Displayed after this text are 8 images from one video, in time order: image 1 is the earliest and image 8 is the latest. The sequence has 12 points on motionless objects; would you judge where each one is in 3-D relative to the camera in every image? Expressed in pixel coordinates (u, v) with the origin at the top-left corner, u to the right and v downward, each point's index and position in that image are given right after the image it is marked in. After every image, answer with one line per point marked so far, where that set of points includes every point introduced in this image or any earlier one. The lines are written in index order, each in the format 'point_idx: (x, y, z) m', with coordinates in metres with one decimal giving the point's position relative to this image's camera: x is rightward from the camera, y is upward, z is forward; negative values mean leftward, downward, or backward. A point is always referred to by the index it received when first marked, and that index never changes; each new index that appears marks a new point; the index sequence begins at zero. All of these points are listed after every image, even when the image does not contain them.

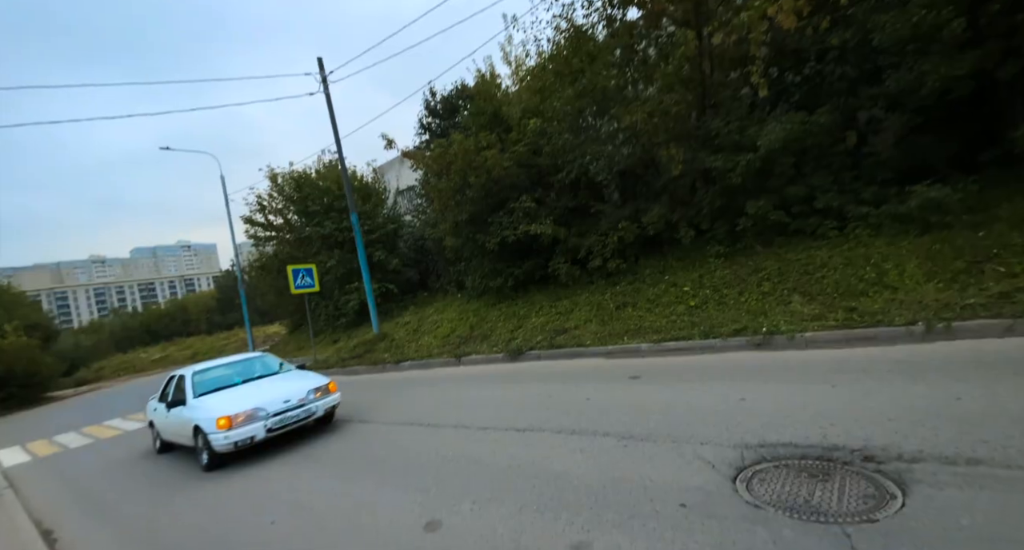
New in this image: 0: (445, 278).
0: (-2.3, -0.2, +14.9) m
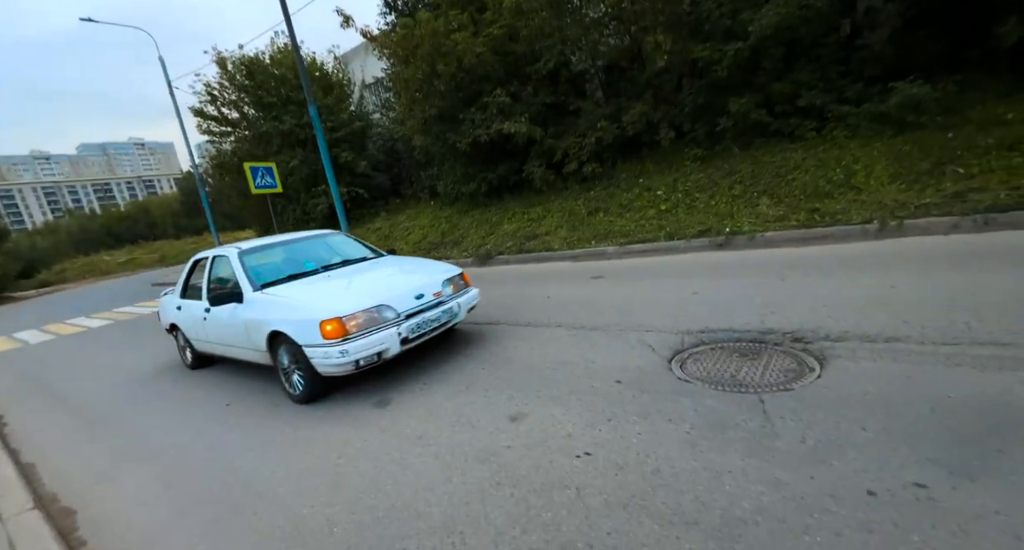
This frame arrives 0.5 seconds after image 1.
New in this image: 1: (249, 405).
0: (-3.1, +3.0, +14.3) m
1: (-2.2, -1.1, +3.6) m
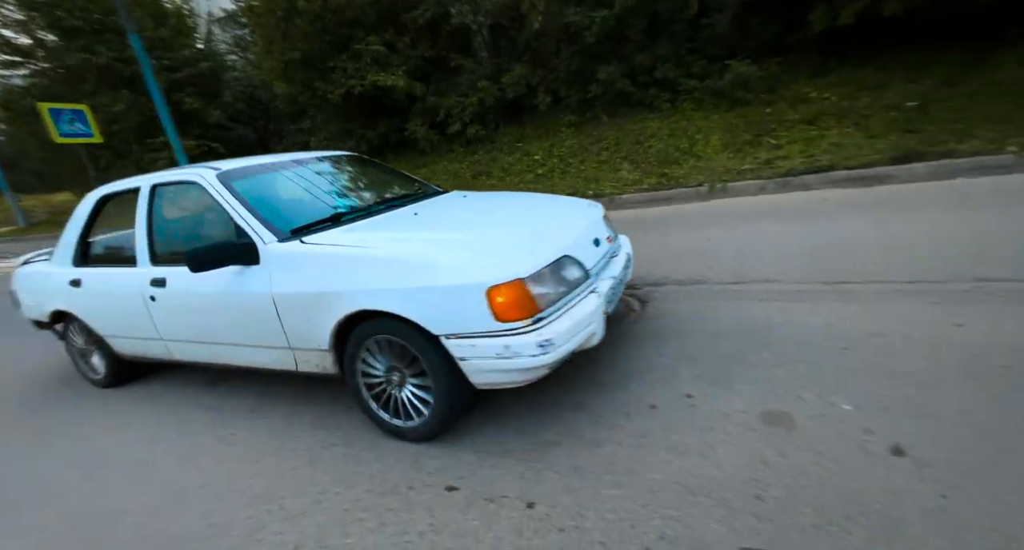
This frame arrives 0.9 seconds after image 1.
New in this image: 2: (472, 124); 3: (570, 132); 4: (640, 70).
0: (-6.7, +4.0, +12.9) m
1: (-3.2, -0.8, +3.0) m
2: (-0.9, +3.2, +9.3) m
3: (+1.1, +2.8, +8.4) m
4: (+2.4, +3.8, +8.1) m
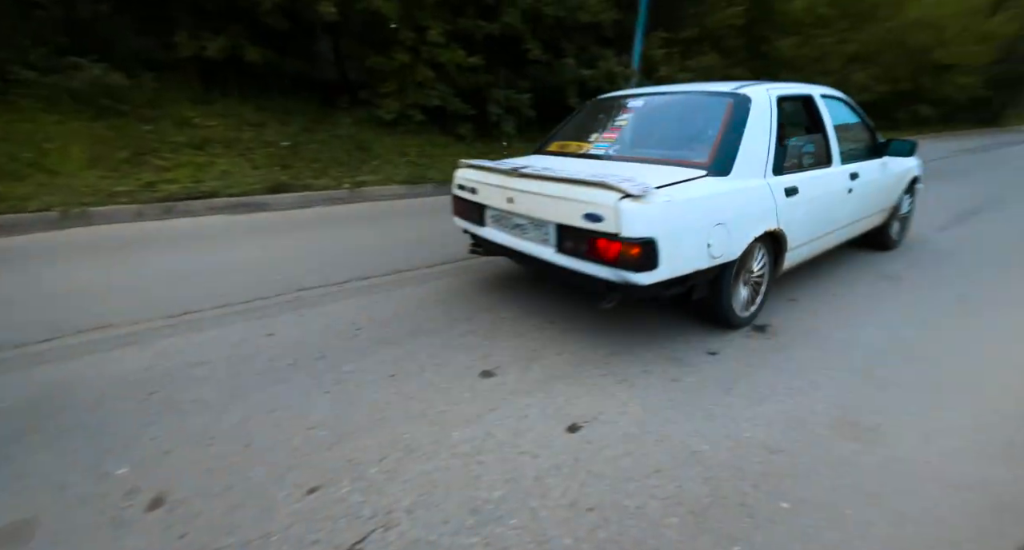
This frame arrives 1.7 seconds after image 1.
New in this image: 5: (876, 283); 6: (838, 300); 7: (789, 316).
0: (-15.5, +0.6, -0.2) m
1: (-4.4, -1.9, -1.7) m
2: (-9.6, +1.4, +3.2) m
3: (-7.8, +1.4, +4.5) m
4: (-7.1, +2.7, +5.4) m
5: (+3.1, -0.1, +3.7) m
6: (+2.5, -0.2, +3.4) m
7: (+1.9, -0.3, +3.1) m
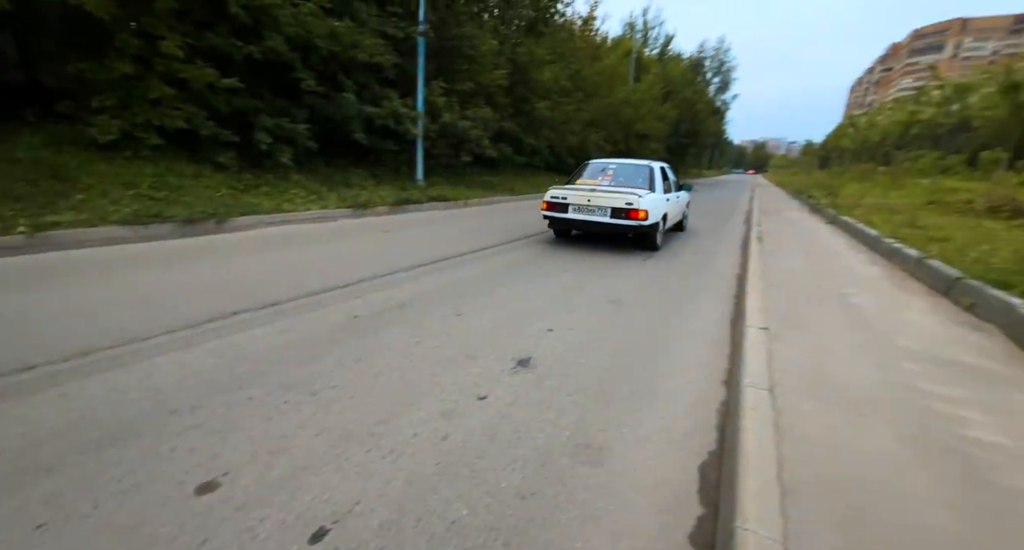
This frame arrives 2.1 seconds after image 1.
0: (-14.1, -0.3, -7.0) m
1: (-3.2, -2.1, -3.6) m
2: (-10.2, +0.5, -1.3) m
3: (-9.2, +0.5, +0.6) m
4: (-9.1, +1.7, +1.8) m
5: (+1.0, -0.4, +4.6) m
6: (+0.7, -0.5, +4.0) m
7: (+0.3, -0.6, +3.5) m
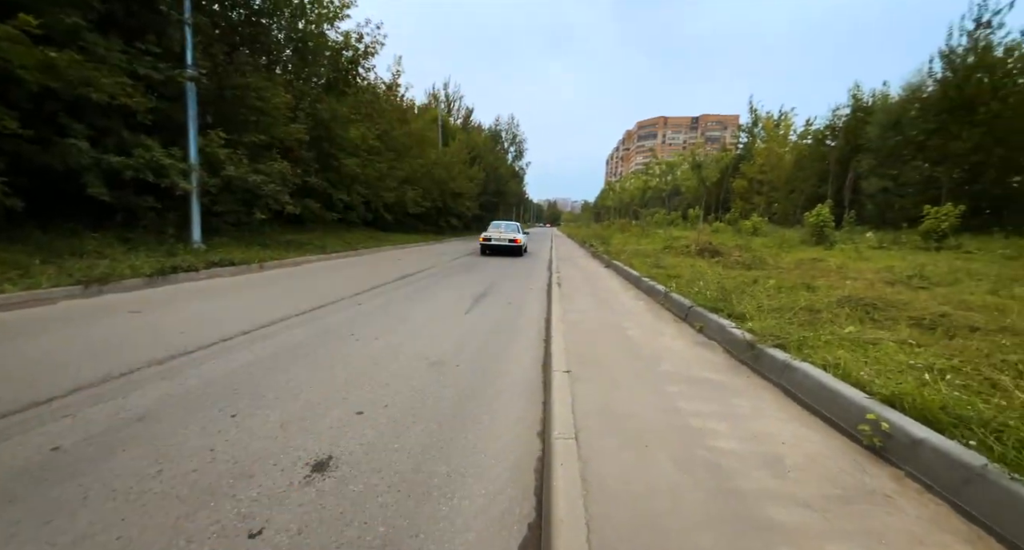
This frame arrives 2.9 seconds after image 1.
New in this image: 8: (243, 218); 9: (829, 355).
0: (-10.1, -0.3, -12.3) m
1: (-1.3, -1.9, -5.0) m
2: (-8.9, 0.0, -5.5) m
3: (-8.8, -0.3, -3.3) m
4: (-9.3, +0.8, -2.1) m
5: (-0.9, -1.0, +4.4) m
6: (-1.0, -1.1, +3.7) m
7: (-1.1, -1.1, +3.0) m
8: (-9.3, +2.0, +15.2) m
9: (+2.8, -0.7, +3.8) m
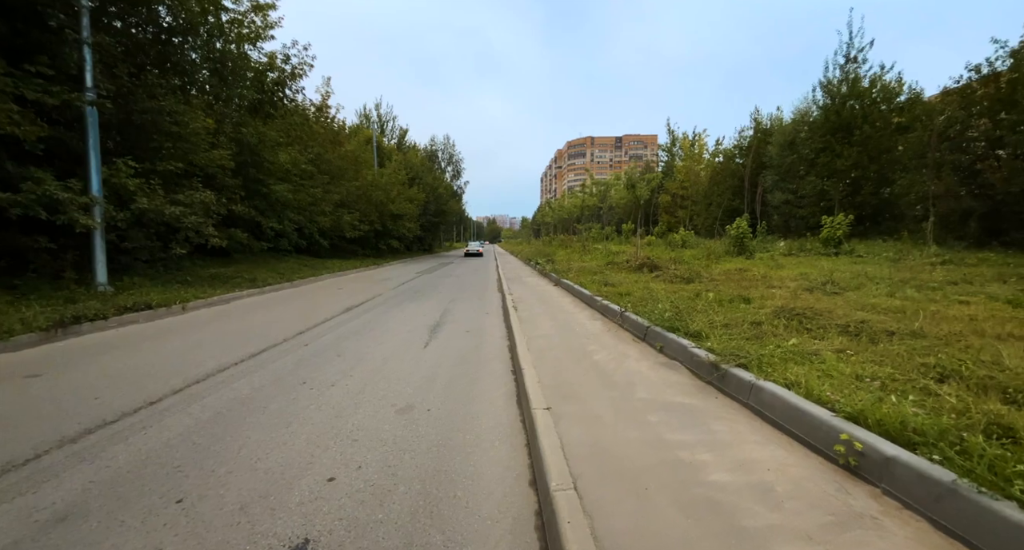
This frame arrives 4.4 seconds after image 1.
0: (-8.0, -0.4, -13.6) m
1: (-0.2, -1.9, -5.3) m
2: (-7.8, -0.4, -6.8) m
3: (-7.9, -0.7, -4.6) m
4: (-8.6, +0.3, -3.4) m
5: (-1.1, -1.4, +4.1) m
6: (-1.1, -1.5, +3.4) m
7: (-1.1, -1.5, +2.7) m
8: (-11.1, +0.6, +13.7) m
9: (+2.5, -0.9, +4.1) m
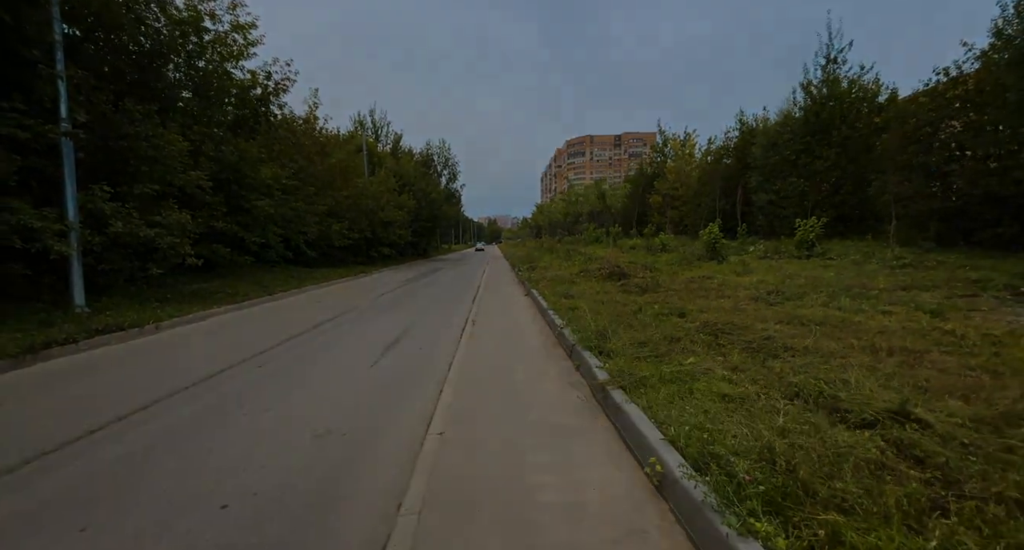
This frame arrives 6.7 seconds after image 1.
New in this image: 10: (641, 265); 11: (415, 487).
0: (-9.1, -0.9, -13.2) m
1: (-1.3, -2.3, -4.8) m
2: (-8.9, -0.9, -6.3) m
3: (-9.0, -1.2, -4.1) m
4: (-9.7, -0.3, -2.9) m
5: (-2.2, -1.8, +4.6) m
6: (-2.2, -1.9, +3.8) m
7: (-2.2, -1.9, +3.2) m
8: (-12.2, 0.0, +14.2) m
9: (+1.5, -1.2, +4.5) m
10: (+5.8, +0.4, +19.6) m
11: (-0.8, -1.7, +3.6) m
